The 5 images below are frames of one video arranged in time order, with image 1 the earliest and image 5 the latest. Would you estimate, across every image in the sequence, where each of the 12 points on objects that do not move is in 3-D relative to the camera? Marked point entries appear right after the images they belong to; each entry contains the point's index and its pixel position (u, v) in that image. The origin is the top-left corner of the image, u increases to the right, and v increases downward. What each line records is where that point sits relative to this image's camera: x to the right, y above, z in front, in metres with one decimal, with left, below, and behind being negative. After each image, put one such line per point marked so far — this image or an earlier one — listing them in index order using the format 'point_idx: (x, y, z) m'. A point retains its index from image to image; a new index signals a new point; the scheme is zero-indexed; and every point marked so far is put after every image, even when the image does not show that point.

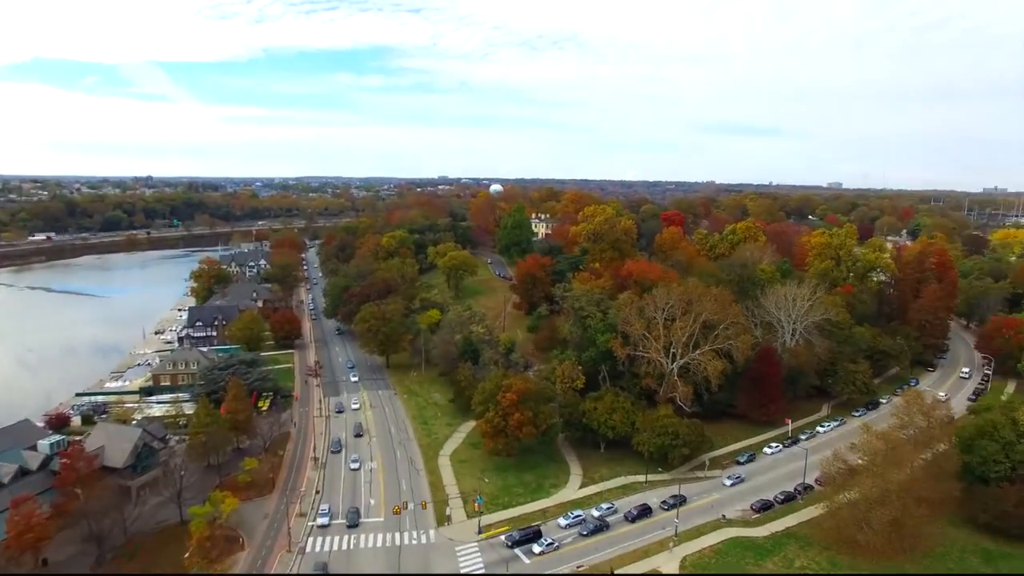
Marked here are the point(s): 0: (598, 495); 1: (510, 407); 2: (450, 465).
0: (+2.2, -5.3, +17.1) m
1: (-0.1, -3.3, +18.1) m
2: (-1.7, -4.9, +18.5) m
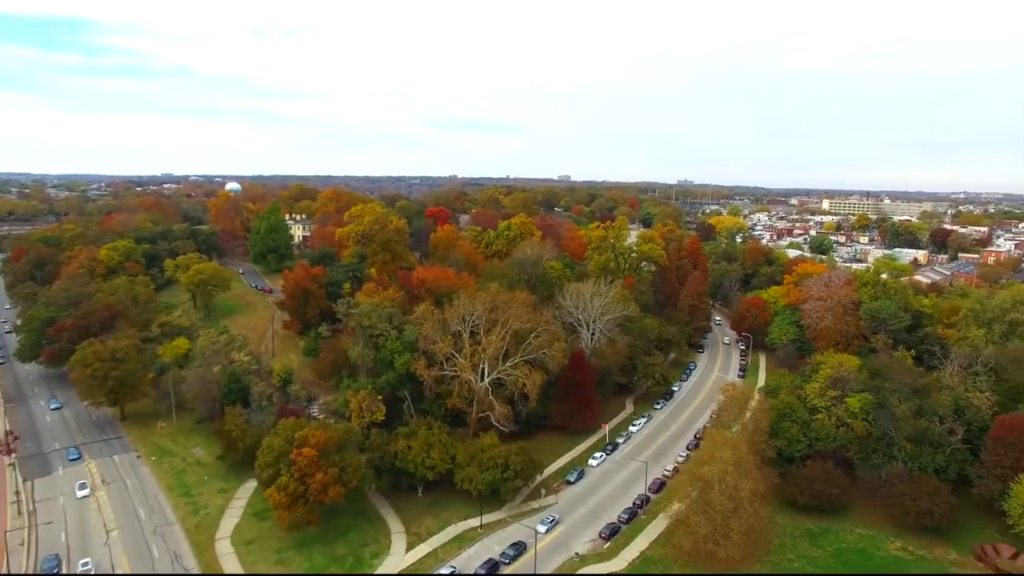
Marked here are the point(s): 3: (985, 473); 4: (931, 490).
0: (-1.7, -5.7, +14.2) m
1: (-4.3, -3.8, +14.3) m
2: (-5.9, -5.6, +14.0) m
3: (+11.6, -4.5, +16.4) m
4: (+9.9, -4.8, +15.8) m
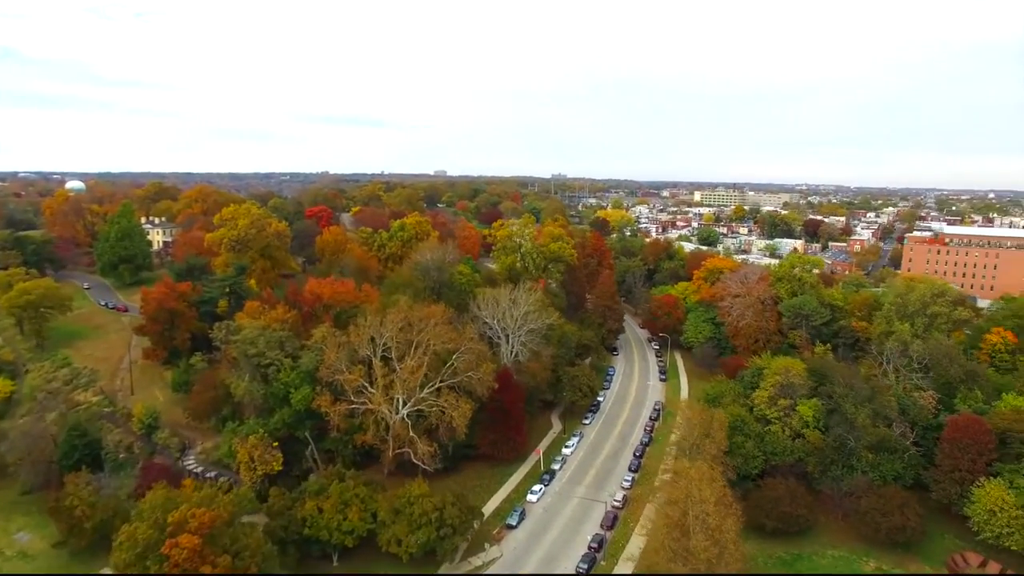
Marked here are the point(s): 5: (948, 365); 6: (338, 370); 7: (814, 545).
0: (-2.5, -6.2, +11.2) m
1: (-5.2, -4.4, +10.7) m
2: (-6.6, -6.2, +10.3) m
3: (+10.1, -4.5, +15.7) m
4: (+8.6, -4.8, +14.8) m
5: (+12.2, -2.1, +18.6) m
6: (-4.2, -2.0, +16.5) m
7: (+6.8, -5.8, +15.0) m
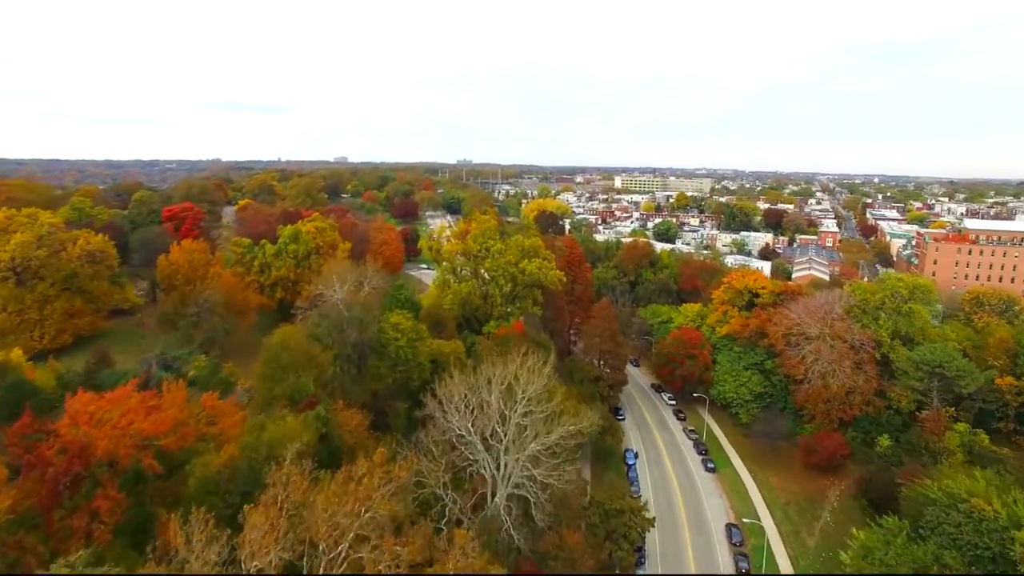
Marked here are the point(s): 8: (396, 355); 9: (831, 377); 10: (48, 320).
0: (-1.0, -7.8, +0.8) m
1: (-3.6, -6.1, 0.0) m
2: (-4.9, -8.0, -0.6) m
3: (+10.9, -5.7, +7.0) m
4: (+9.5, -6.1, +5.9) m
5: (+12.5, -3.3, +10.1) m
6: (-3.5, -3.6, +5.8) m
7: (+7.7, -7.2, +5.9) m
8: (-2.5, -1.5, +14.9) m
9: (+8.4, -2.3, +17.2) m
10: (-13.1, -0.9, +18.9) m
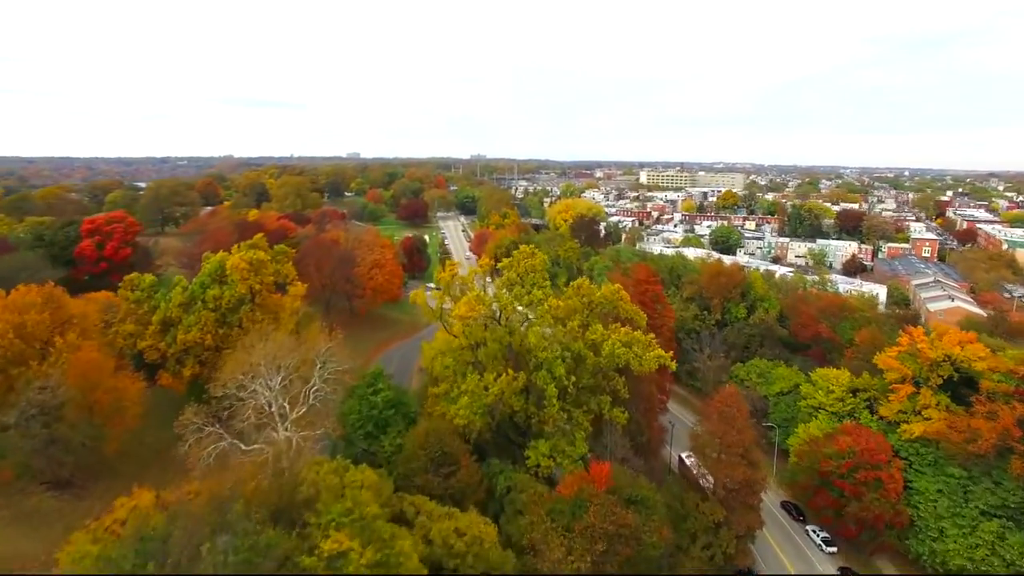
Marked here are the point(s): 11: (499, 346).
0: (-0.3, -9.6, -8.2) m
1: (-2.9, -7.8, -9.0) m
2: (-4.2, -9.7, -9.6) m
3: (+11.7, -7.3, -2.3) m
4: (+10.3, -7.7, -3.4) m
5: (+13.4, -4.9, +0.7) m
6: (-2.7, -5.3, -3.3) m
7: (+8.5, -8.8, -3.3) m
8: (-1.5, -3.1, +5.9) m
9: (+9.4, -3.9, +8.0) m
10: (-12.0, -2.5, +10.1) m
11: (-0.1, -0.9, +12.6) m
